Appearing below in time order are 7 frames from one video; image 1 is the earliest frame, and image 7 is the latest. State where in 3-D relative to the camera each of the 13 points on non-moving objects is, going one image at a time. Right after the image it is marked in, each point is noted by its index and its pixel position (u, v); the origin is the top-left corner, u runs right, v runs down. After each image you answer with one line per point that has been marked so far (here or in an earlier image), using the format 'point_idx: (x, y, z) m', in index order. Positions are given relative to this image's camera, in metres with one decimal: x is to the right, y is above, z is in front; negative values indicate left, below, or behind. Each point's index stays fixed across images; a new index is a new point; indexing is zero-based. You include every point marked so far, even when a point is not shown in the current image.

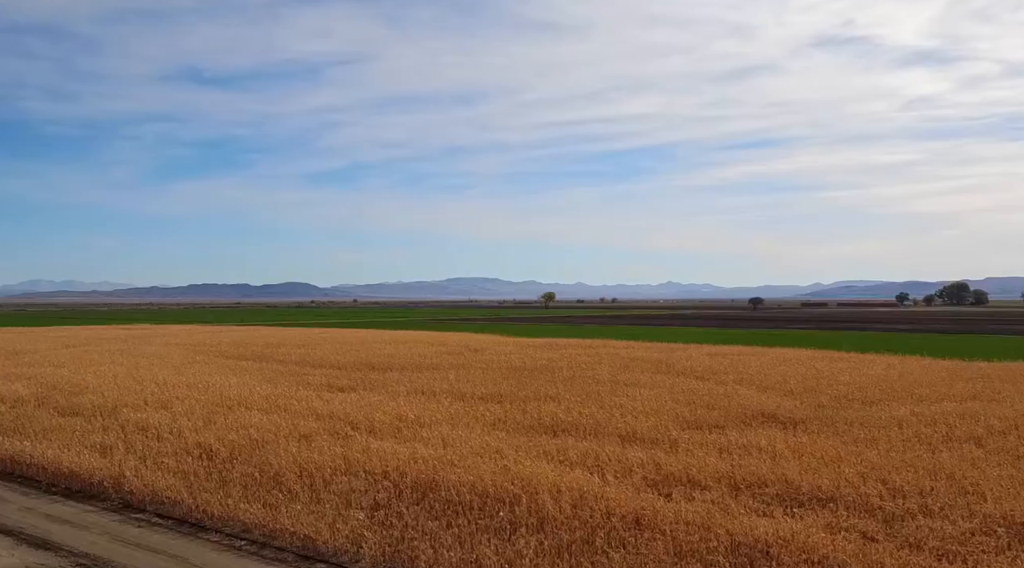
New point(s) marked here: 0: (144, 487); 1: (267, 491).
0: (-8.0, -4.5, +19.2) m
1: (-5.2, -4.4, +18.6) m
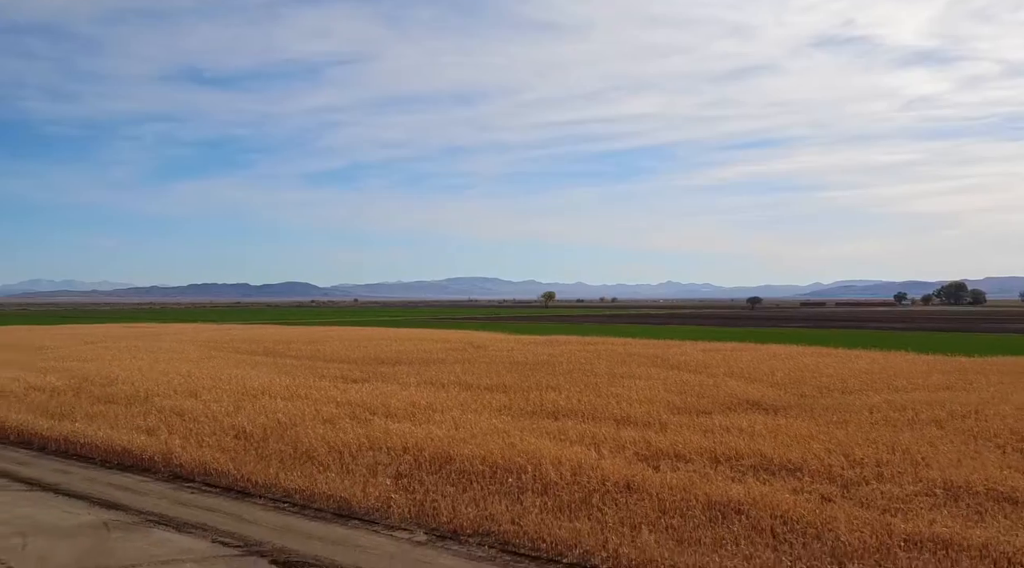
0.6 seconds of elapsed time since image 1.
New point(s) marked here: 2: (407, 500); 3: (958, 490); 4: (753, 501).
0: (-7.9, -4.4, +21.6) m
1: (-5.0, -4.3, +21.0) m
2: (-2.1, -4.4, +17.6) m
3: (+8.8, -4.0, +17.1) m
4: (+4.7, -4.1, +16.9) m
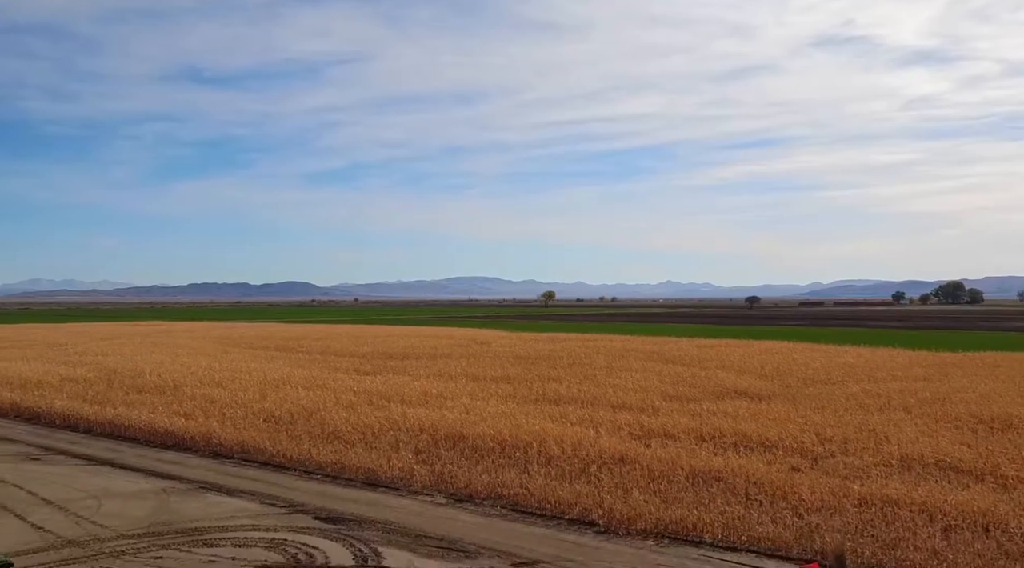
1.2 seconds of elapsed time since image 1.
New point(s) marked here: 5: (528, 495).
0: (-7.7, -4.3, +24.0) m
1: (-4.9, -4.2, +23.4) m
2: (-1.9, -4.3, +20.0) m
3: (+8.9, -3.9, +19.5) m
4: (+4.8, -4.0, +19.2) m
5: (+0.3, -4.3, +17.6) m
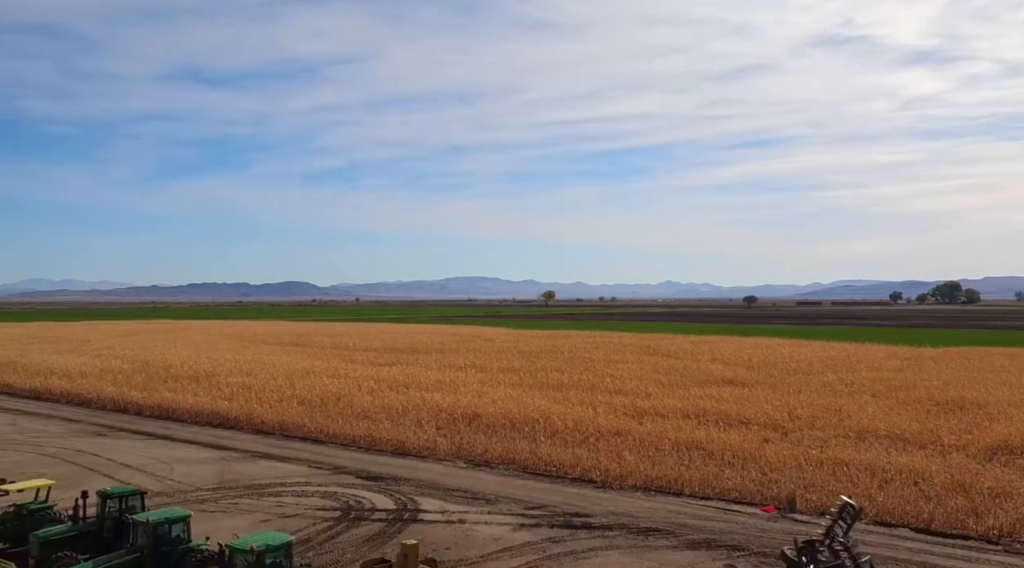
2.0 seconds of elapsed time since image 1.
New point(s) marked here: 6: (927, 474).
0: (-7.5, -4.2, +27.1) m
1: (-4.6, -4.1, +26.5) m
2: (-1.7, -4.2, +23.1) m
3: (+9.2, -3.8, +22.6) m
4: (+5.1, -3.9, +22.3) m
5: (+0.6, -4.2, +20.7) m
6: (+8.5, -3.9, +18.0) m
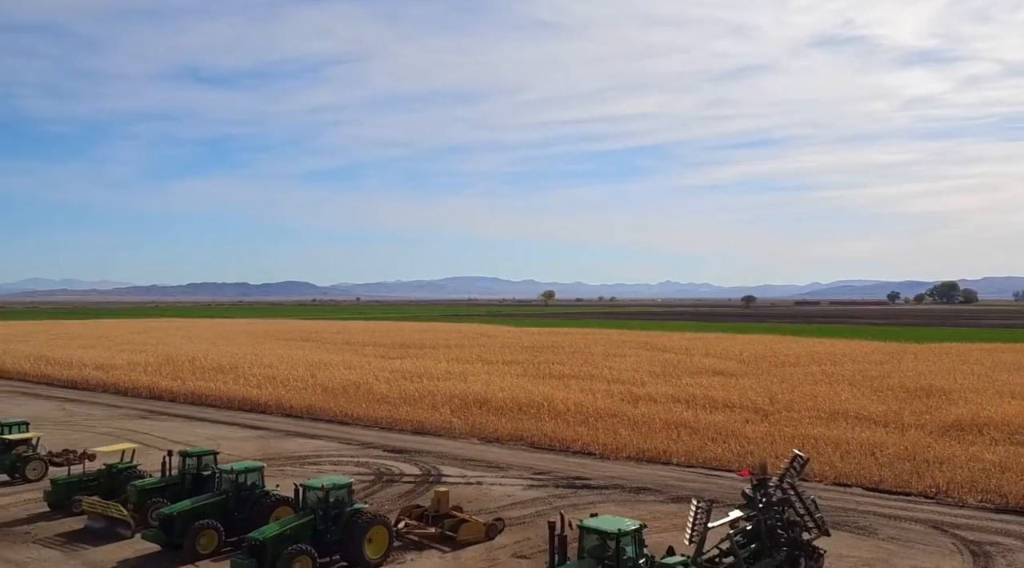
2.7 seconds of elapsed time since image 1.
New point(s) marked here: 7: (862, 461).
0: (-7.3, -4.1, +29.7) m
1: (-4.4, -4.0, +29.1) m
2: (-1.5, -4.1, +25.7) m
3: (+9.4, -3.7, +25.2) m
4: (+5.3, -3.8, +24.9) m
5: (+0.8, -4.1, +23.3) m
6: (+8.8, -3.8, +20.6) m
7: (+7.7, -3.9, +19.2) m
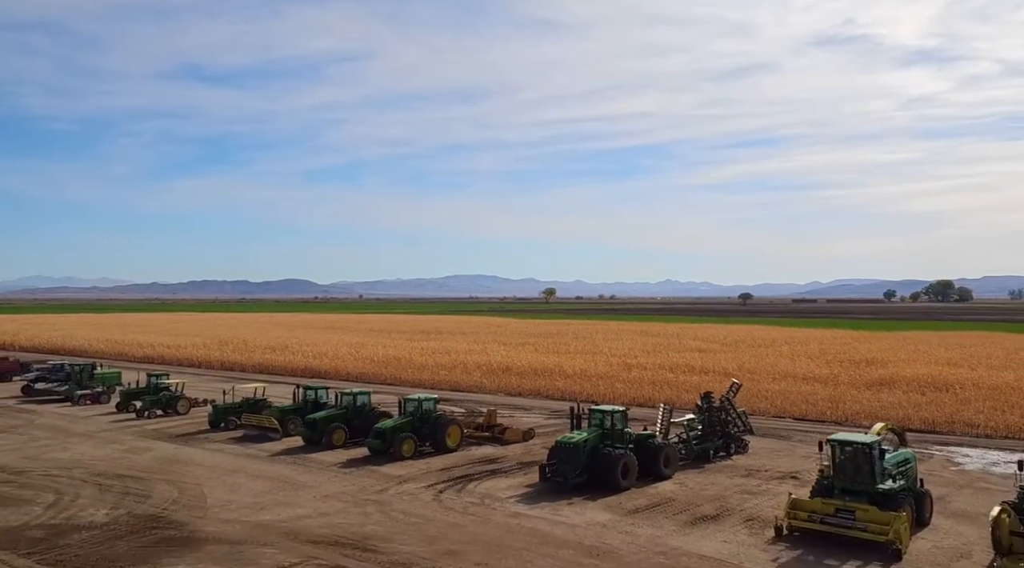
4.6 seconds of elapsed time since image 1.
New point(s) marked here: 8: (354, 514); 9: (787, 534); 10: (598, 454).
0: (-6.6, -3.6, +36.2) m
1: (-3.7, -3.6, +35.6) m
2: (-0.8, -3.6, +32.2) m
3: (+10.1, -3.3, +31.7) m
4: (+6.0, -3.4, +31.4) m
5: (+1.5, -3.6, +29.8) m
6: (+9.4, -3.4, +27.1) m
7: (+8.4, -3.5, +25.7) m
8: (-2.4, -3.5, +13.4) m
9: (+3.8, -3.5, +12.2) m
10: (+1.5, -3.0, +15.6) m
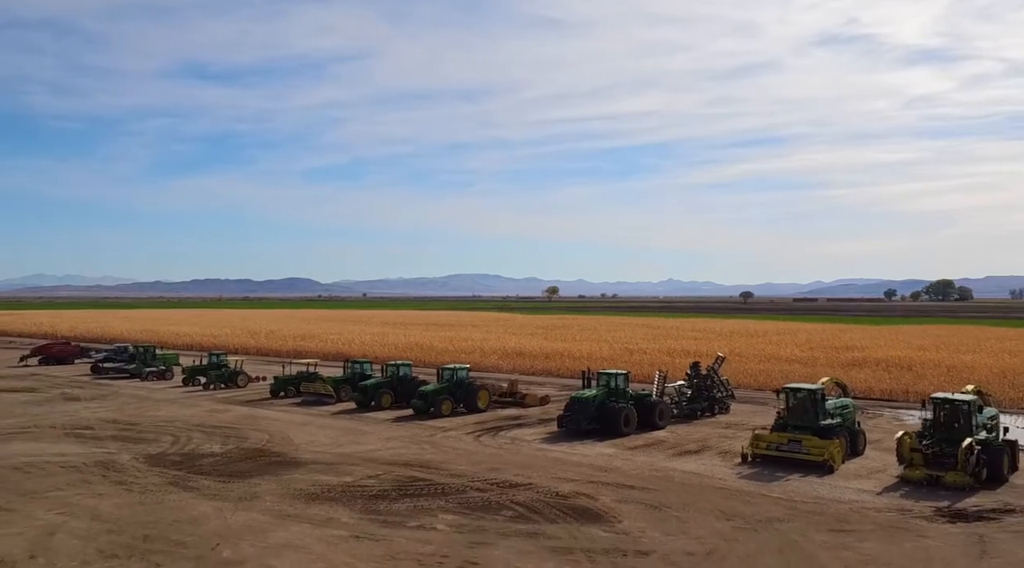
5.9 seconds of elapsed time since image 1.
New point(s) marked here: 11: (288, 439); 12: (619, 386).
0: (-6.0, -3.3, +39.9) m
1: (-3.2, -3.2, +39.3) m
2: (-0.2, -3.3, +35.9) m
3: (+10.6, -3.0, +35.3) m
4: (+6.5, -3.1, +35.1) m
5: (+2.0, -3.3, +33.5) m
6: (+10.0, -3.1, +30.8) m
7: (+8.9, -3.2, +29.4) m
8: (-1.9, -3.2, +17.2) m
9: (+4.3, -3.2, +15.9) m
10: (+2.0, -2.7, +19.3) m
11: (-4.7, -3.3, +18.3) m
12: (+2.4, -2.3, +19.7) m
